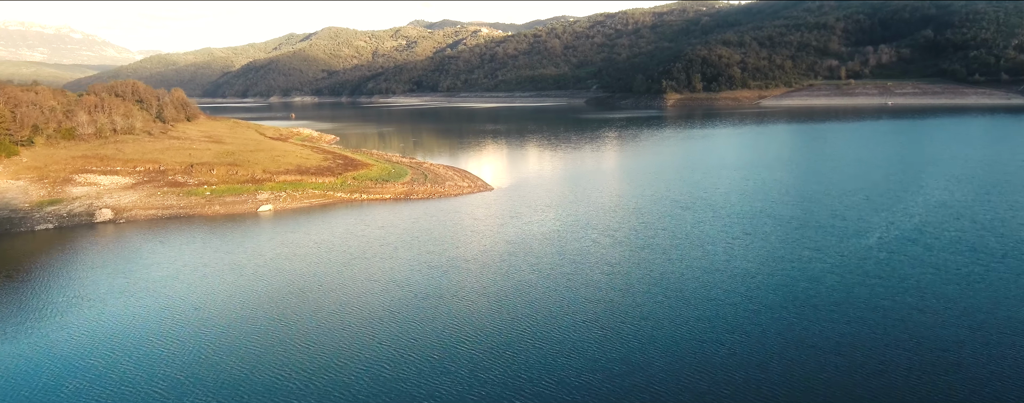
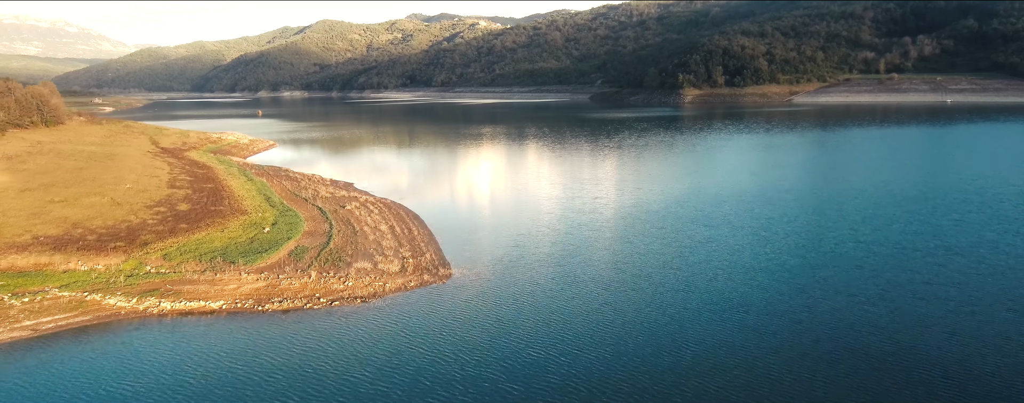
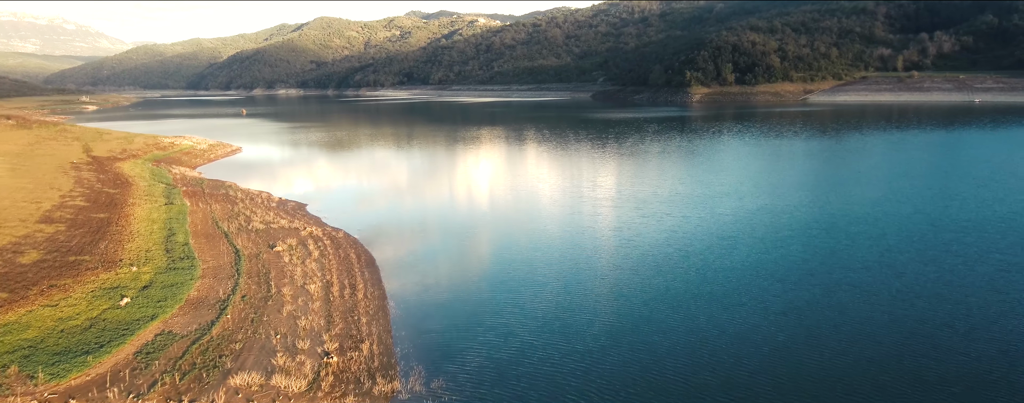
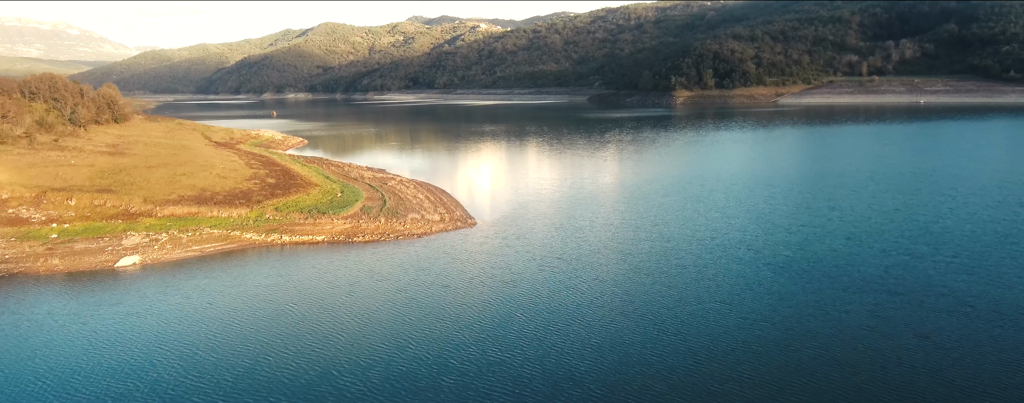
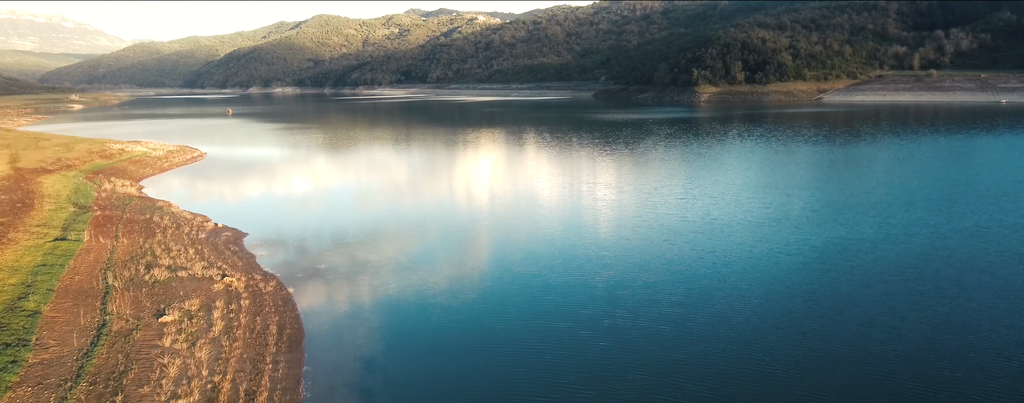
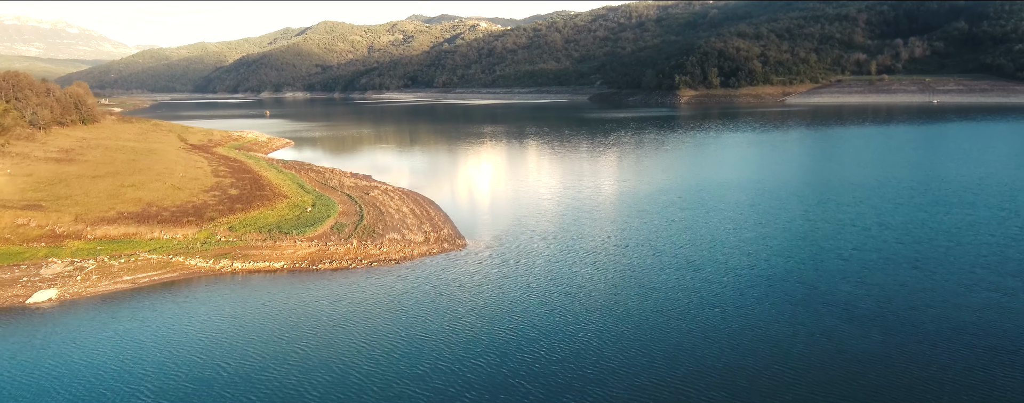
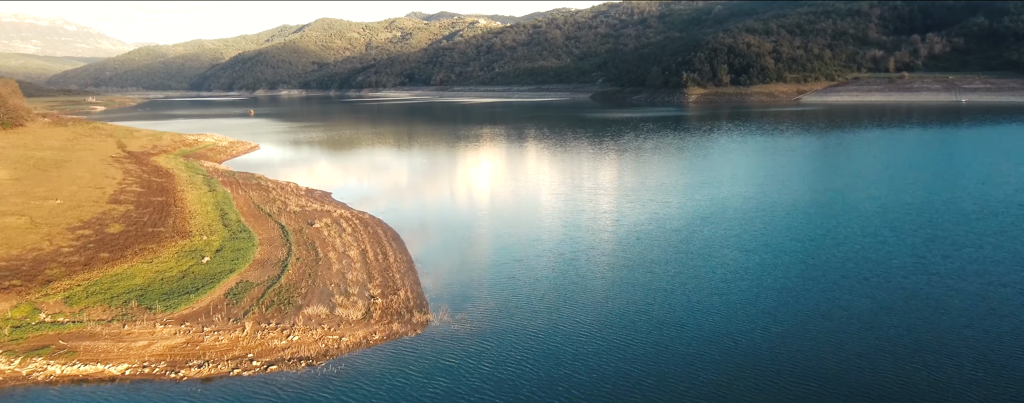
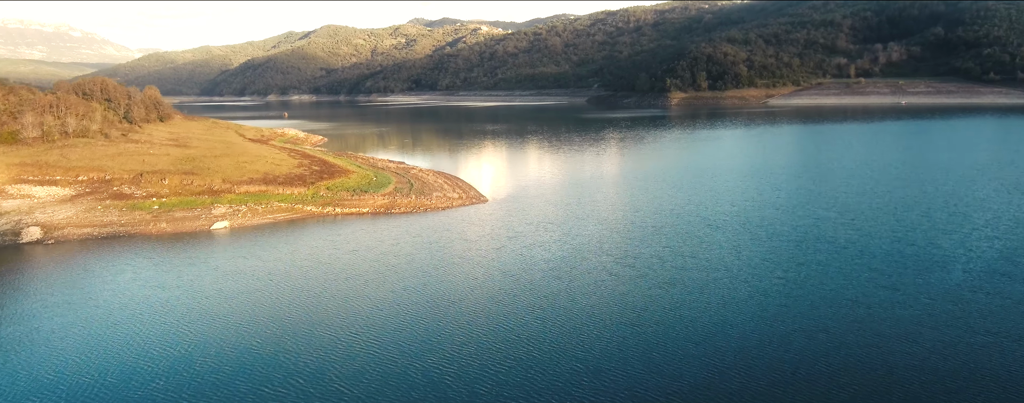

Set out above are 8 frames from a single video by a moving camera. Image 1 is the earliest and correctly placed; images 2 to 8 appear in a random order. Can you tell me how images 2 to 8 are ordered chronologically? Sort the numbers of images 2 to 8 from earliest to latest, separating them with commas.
8, 4, 6, 2, 7, 3, 5
